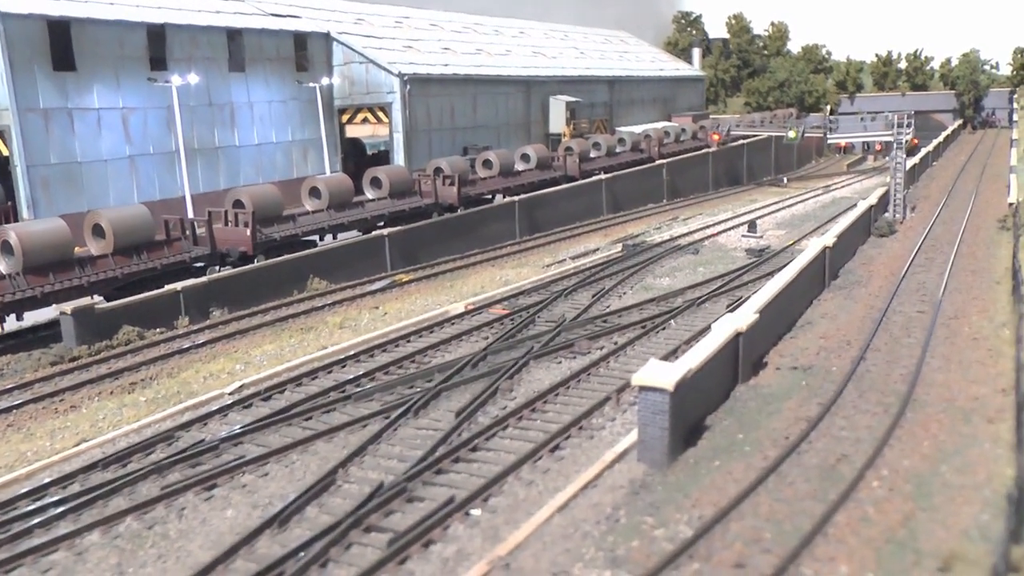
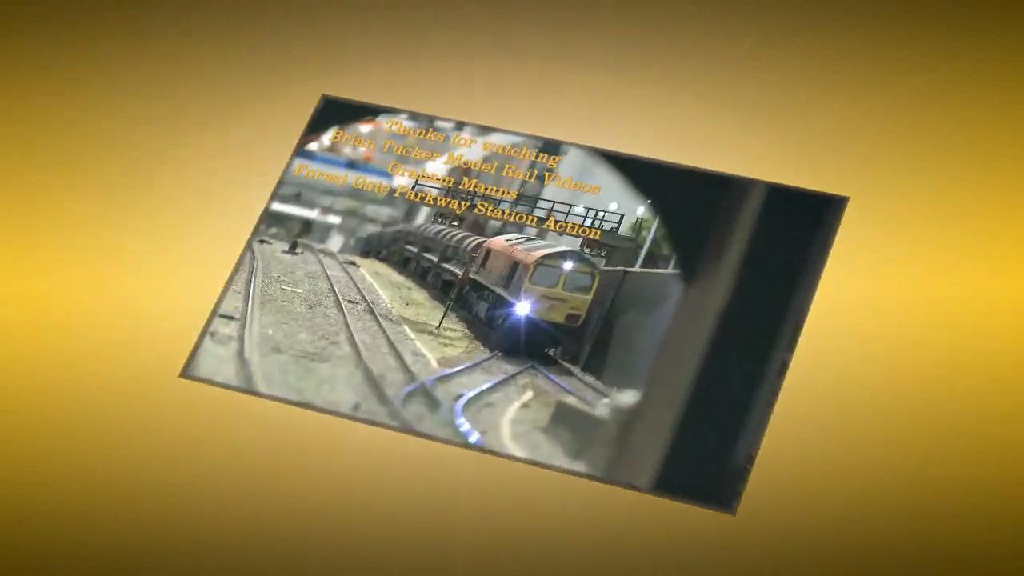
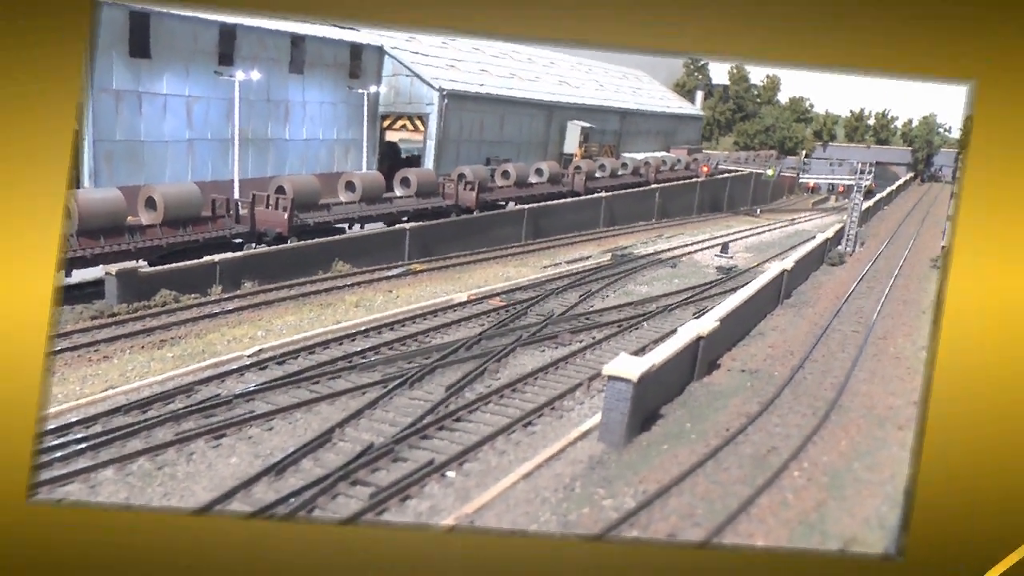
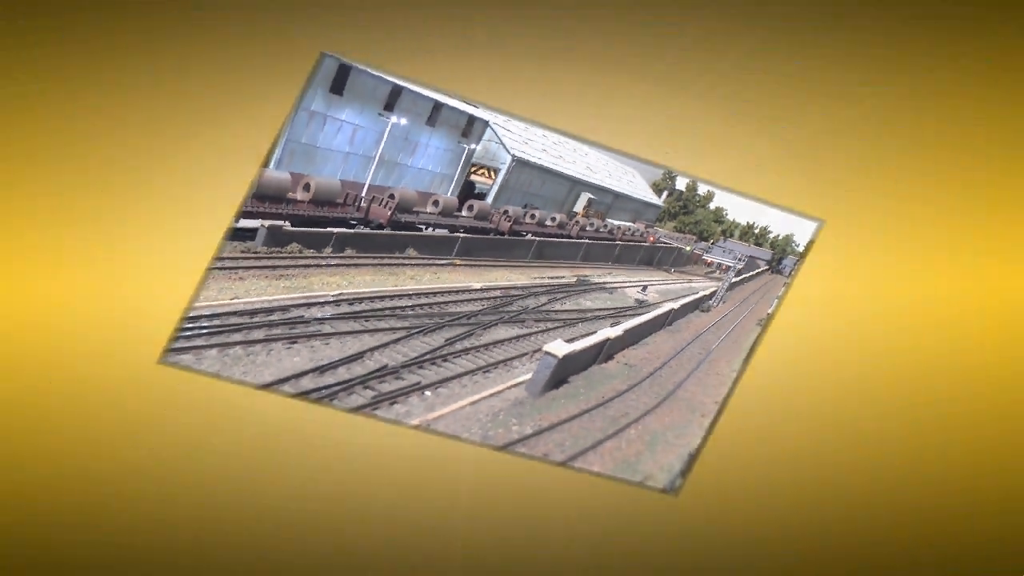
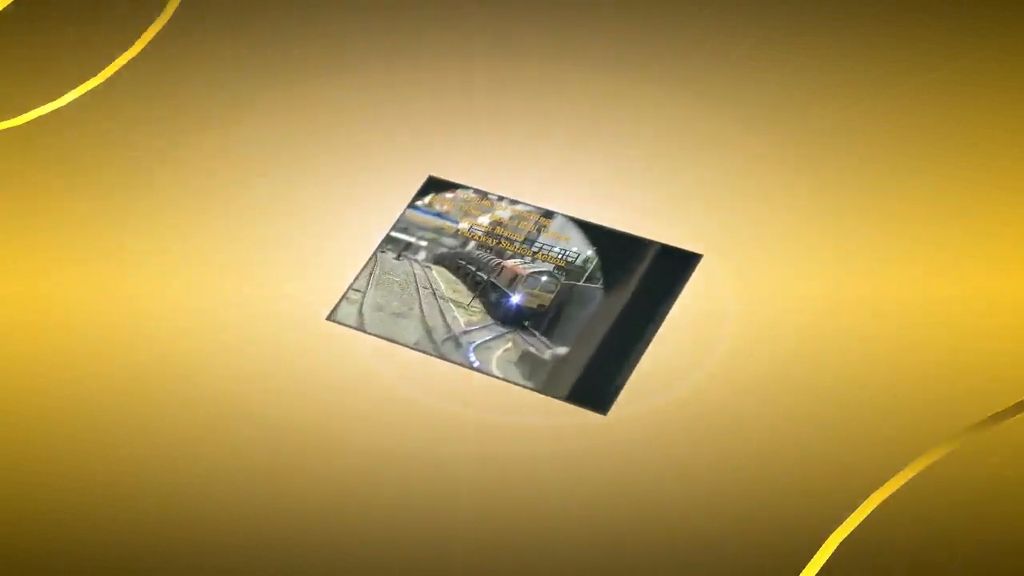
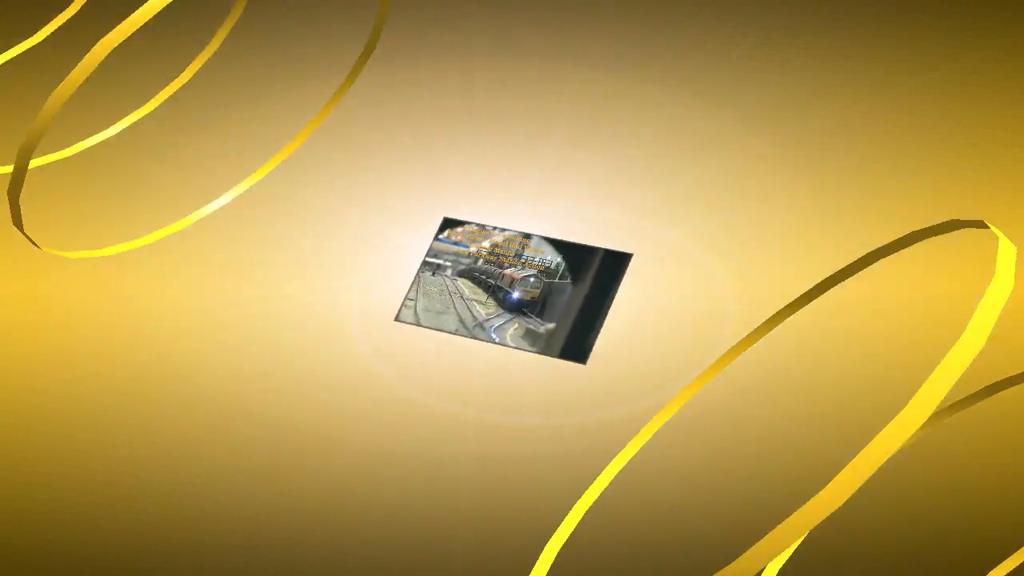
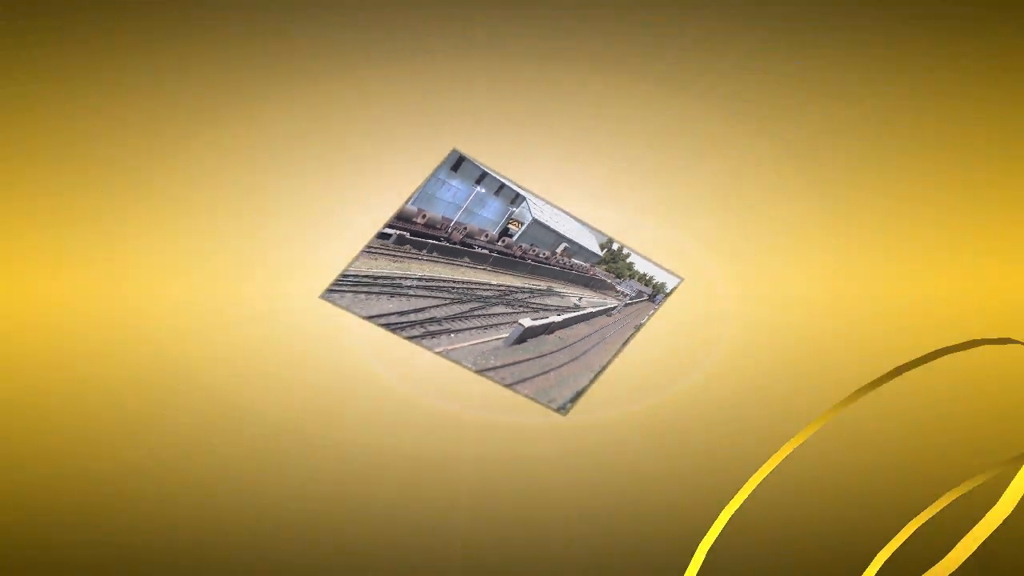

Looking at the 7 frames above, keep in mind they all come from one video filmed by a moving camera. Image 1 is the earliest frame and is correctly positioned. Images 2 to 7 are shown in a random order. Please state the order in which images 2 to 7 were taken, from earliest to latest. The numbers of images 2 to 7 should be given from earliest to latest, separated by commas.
3, 4, 7, 6, 5, 2
